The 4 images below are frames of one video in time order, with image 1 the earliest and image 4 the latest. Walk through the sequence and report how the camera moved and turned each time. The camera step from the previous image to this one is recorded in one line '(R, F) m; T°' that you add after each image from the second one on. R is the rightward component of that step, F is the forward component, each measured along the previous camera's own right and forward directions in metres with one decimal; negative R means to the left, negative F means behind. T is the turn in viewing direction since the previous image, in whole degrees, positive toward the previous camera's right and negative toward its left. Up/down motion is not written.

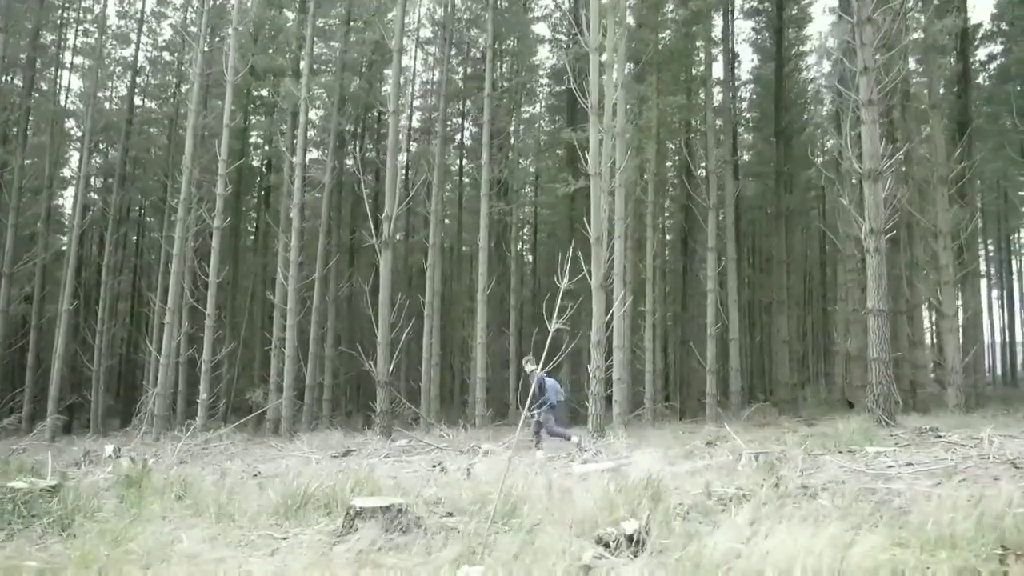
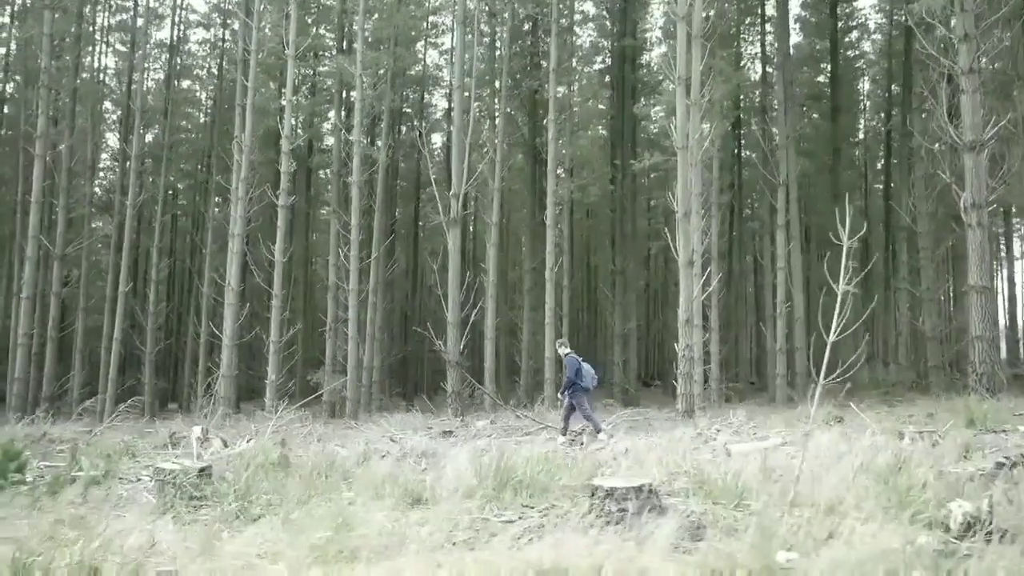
(-1.0, +0.3) m; -1°
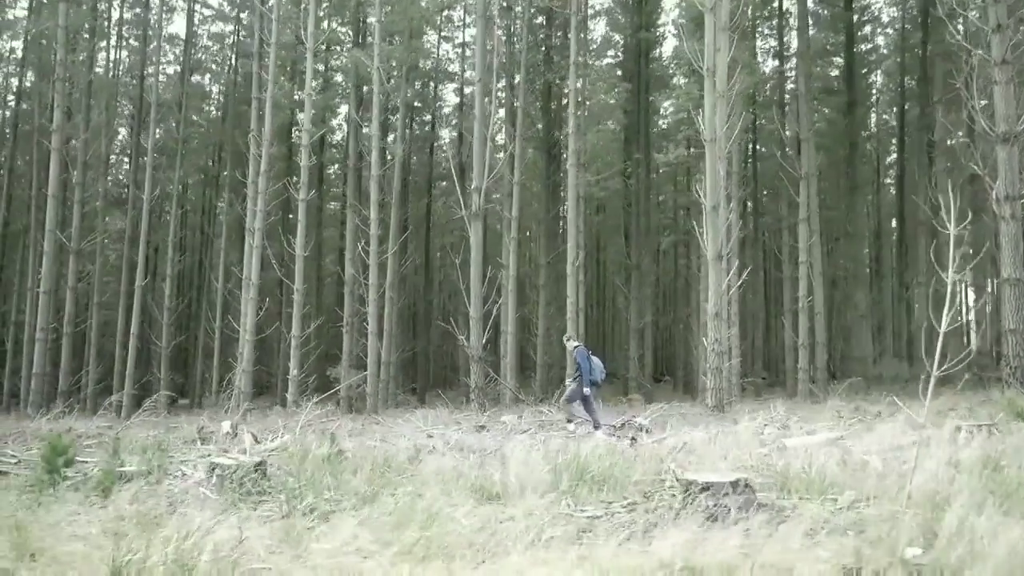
(-0.4, +0.1) m; 0°
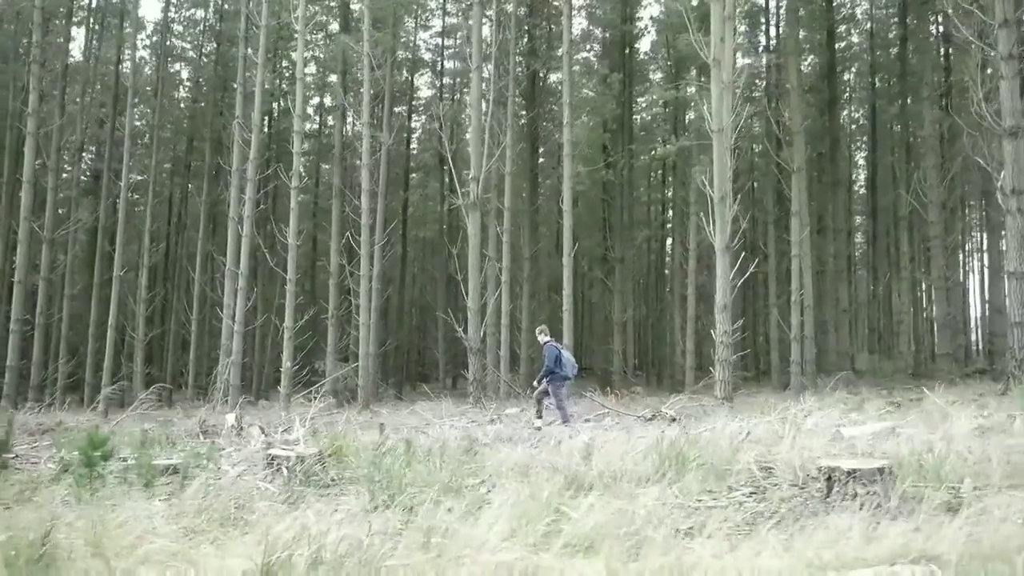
(-0.7, +0.2) m; +3°
